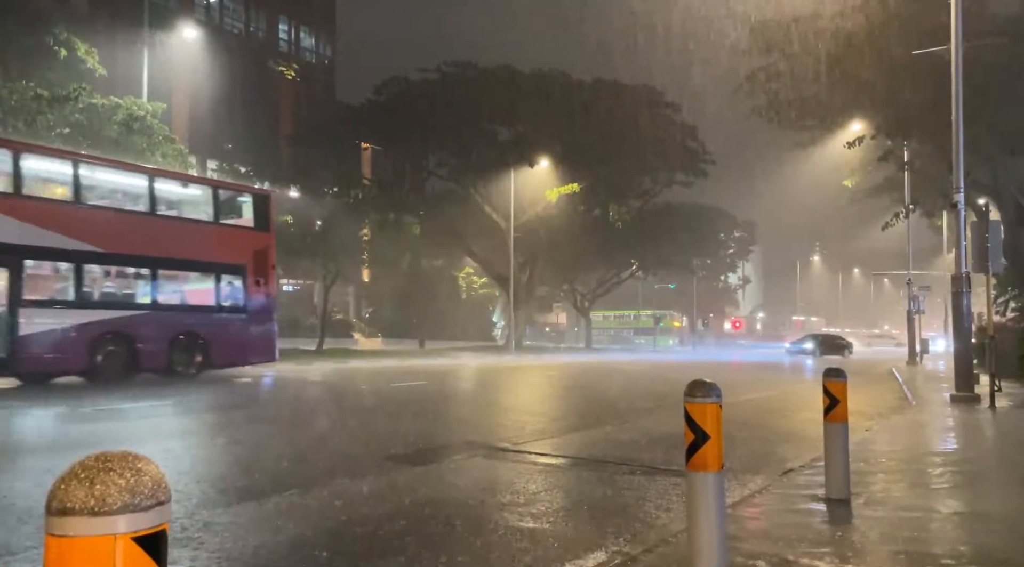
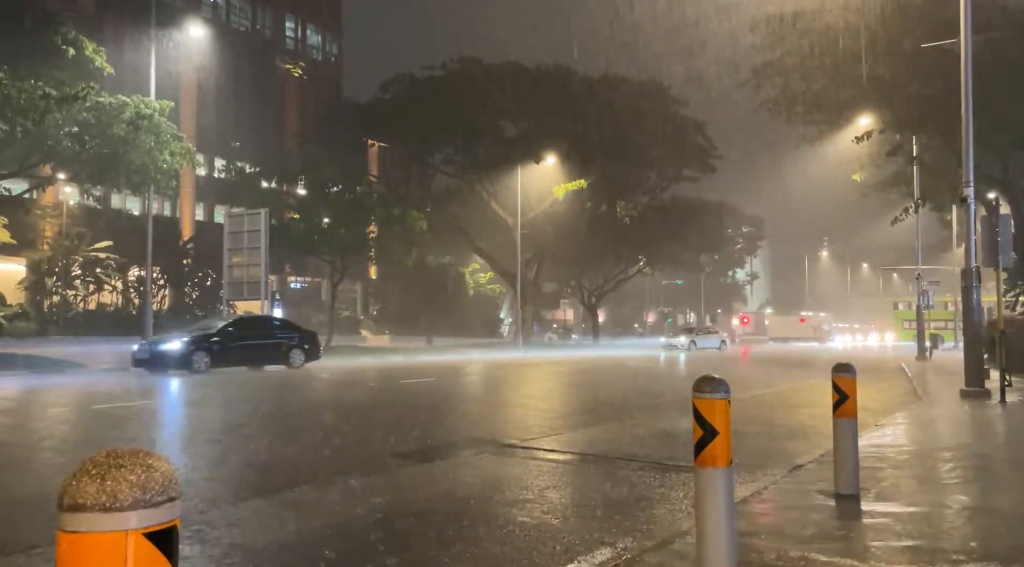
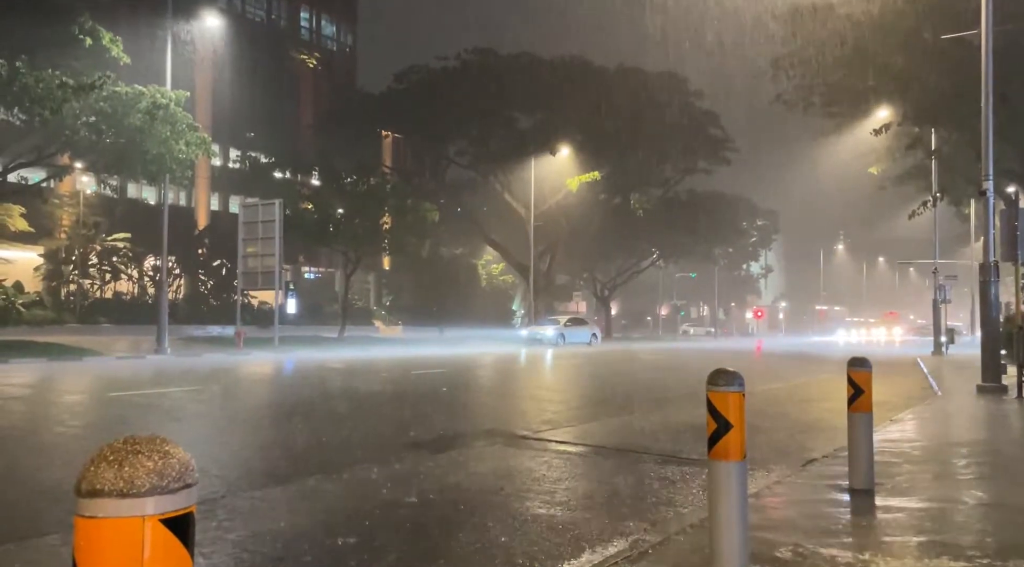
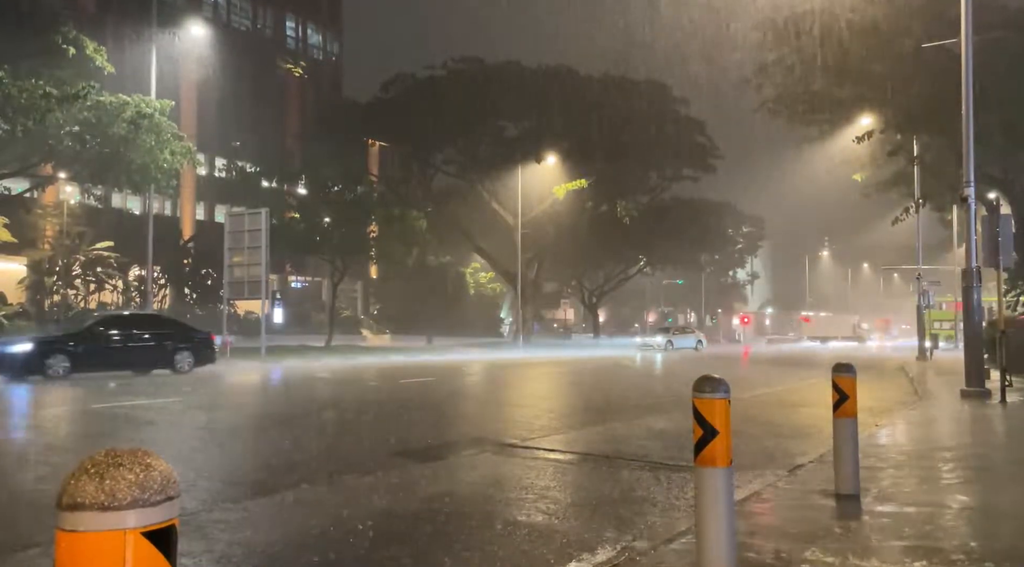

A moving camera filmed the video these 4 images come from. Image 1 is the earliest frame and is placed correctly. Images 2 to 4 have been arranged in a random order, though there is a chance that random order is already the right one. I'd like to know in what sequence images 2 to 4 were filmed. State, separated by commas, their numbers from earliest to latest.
2, 4, 3
